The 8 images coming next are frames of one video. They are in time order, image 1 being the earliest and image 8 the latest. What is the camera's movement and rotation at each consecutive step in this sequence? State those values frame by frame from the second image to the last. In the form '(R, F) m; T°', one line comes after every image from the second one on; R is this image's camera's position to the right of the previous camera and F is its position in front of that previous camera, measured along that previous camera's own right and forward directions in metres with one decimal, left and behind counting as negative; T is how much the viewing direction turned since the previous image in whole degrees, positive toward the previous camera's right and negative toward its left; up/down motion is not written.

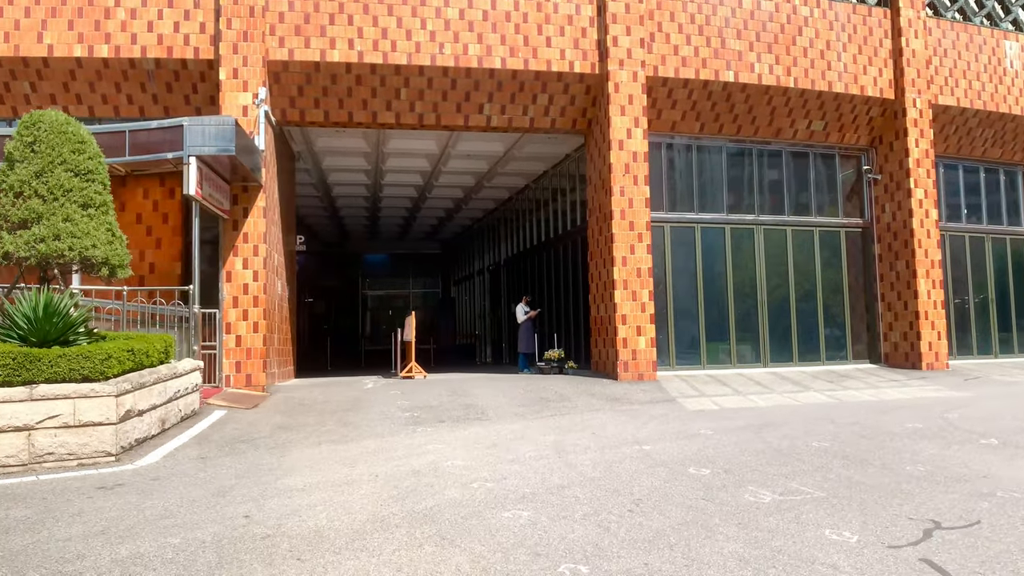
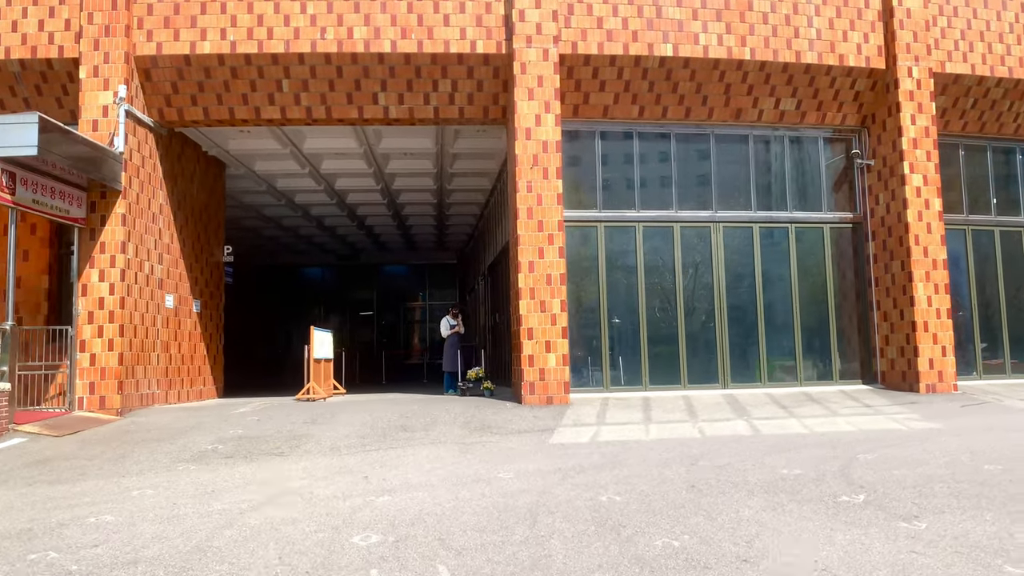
(+2.8, +1.7) m; -8°
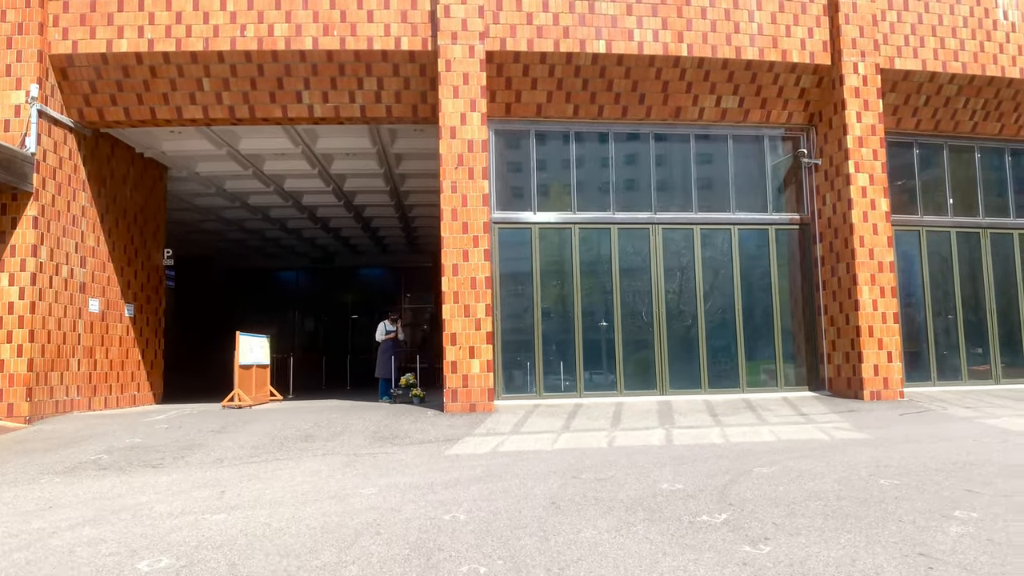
(+1.1, +0.3) m; -1°
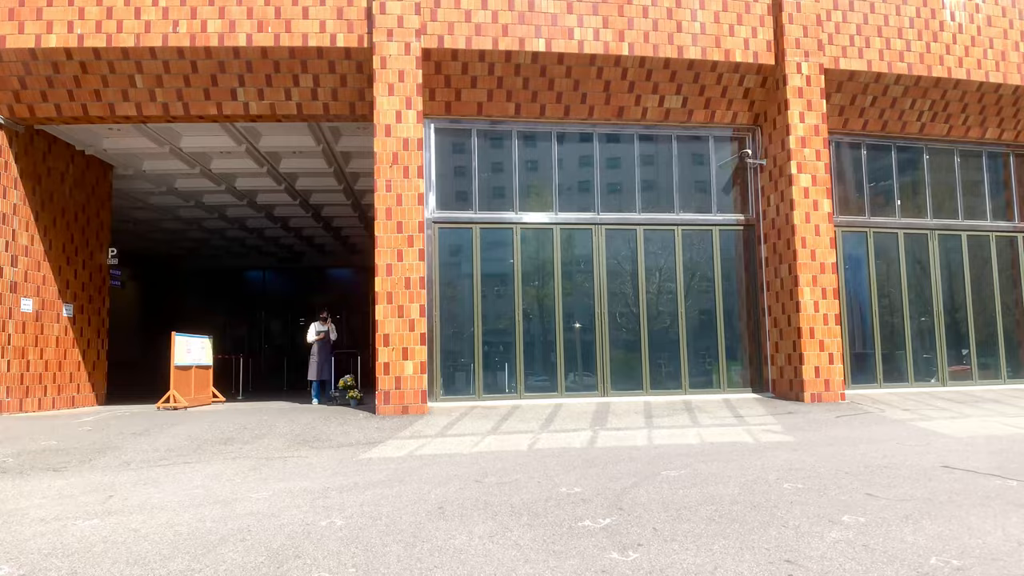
(+0.7, +0.1) m; +1°
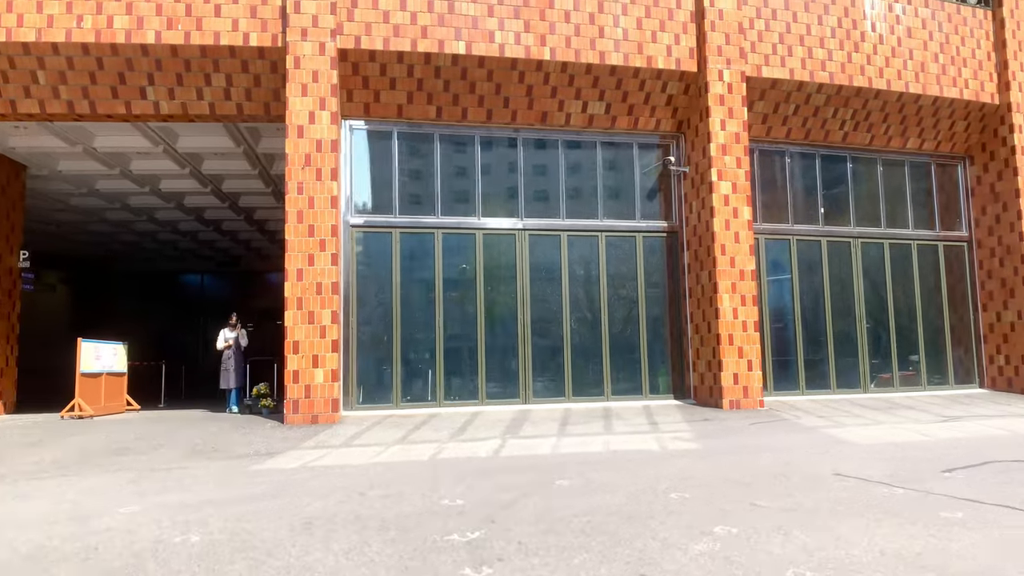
(+0.6, +0.1) m; +3°
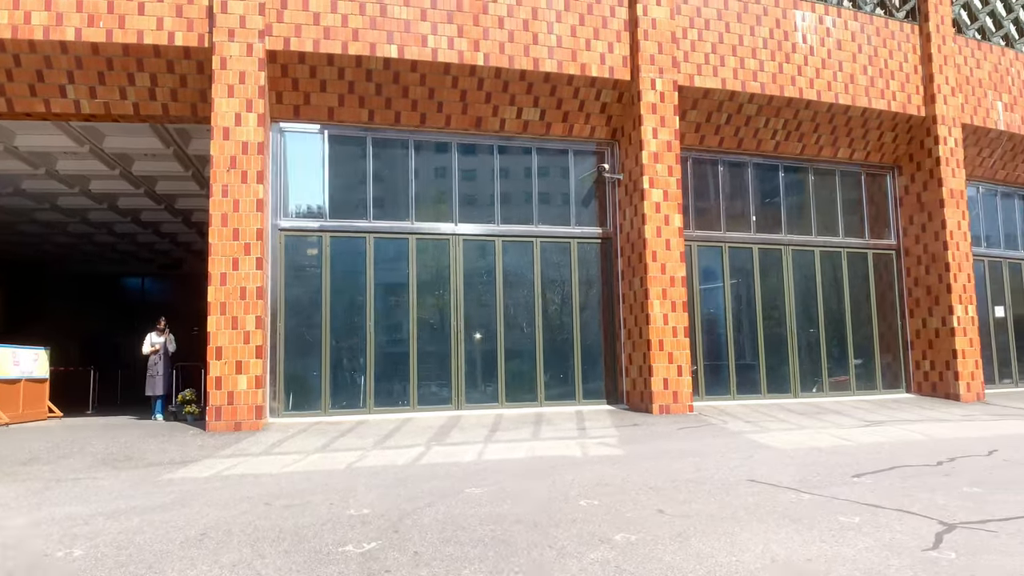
(+0.4, 0.0) m; +3°
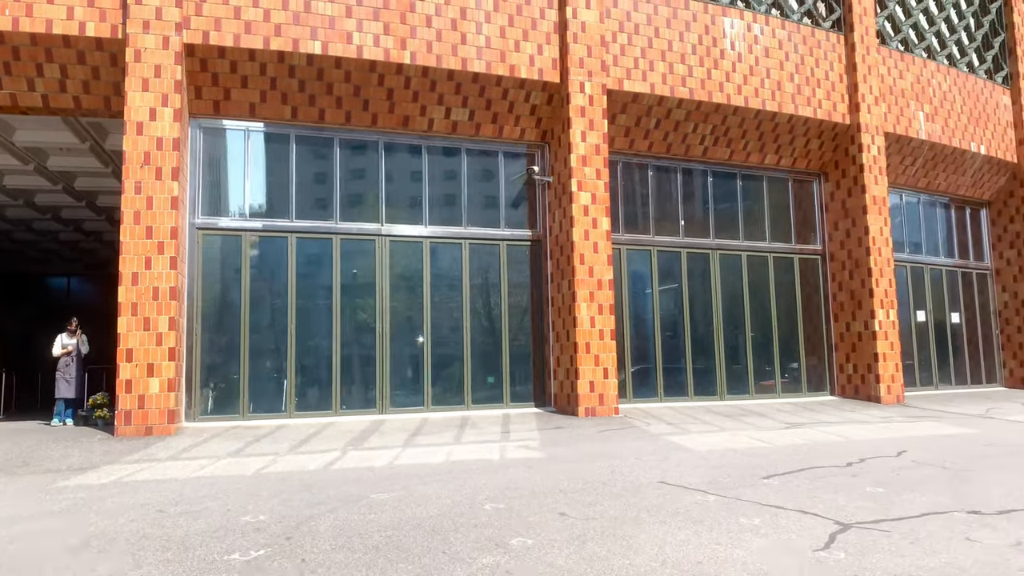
(+0.3, +0.1) m; +3°
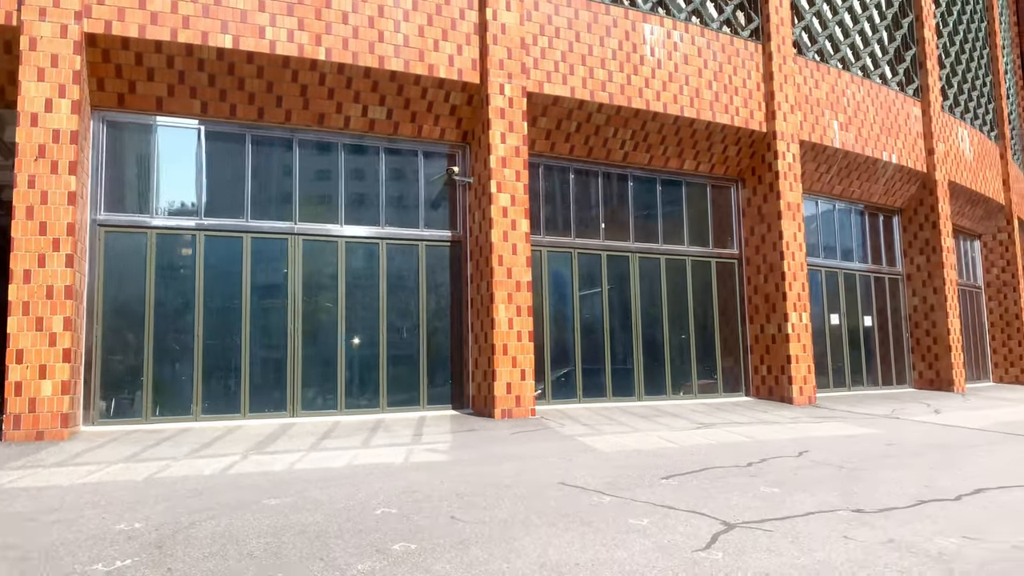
(+0.3, 0.0) m; +4°
